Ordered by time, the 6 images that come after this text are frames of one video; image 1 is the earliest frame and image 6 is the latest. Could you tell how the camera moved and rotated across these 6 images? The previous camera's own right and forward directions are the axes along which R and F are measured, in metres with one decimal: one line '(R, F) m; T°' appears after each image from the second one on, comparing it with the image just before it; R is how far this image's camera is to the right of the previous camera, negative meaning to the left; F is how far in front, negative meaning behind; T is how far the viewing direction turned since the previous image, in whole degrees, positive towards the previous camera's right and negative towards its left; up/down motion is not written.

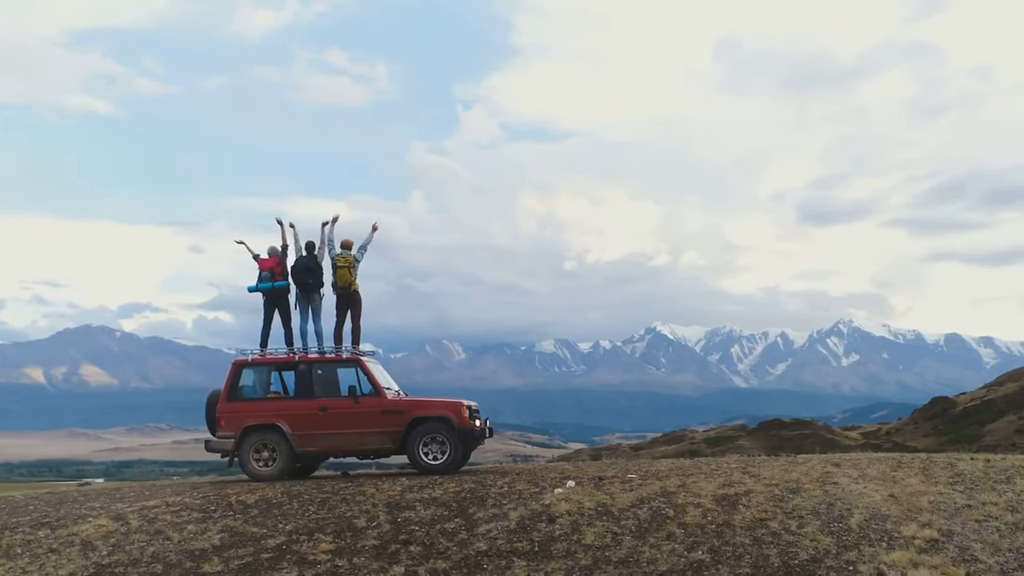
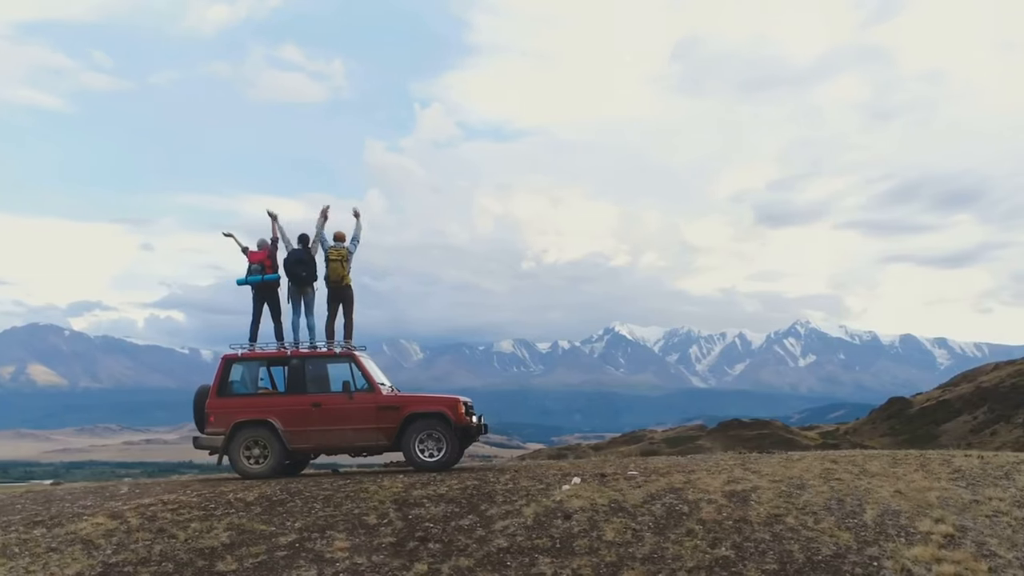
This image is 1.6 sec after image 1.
(-0.6, +0.2) m; +2°
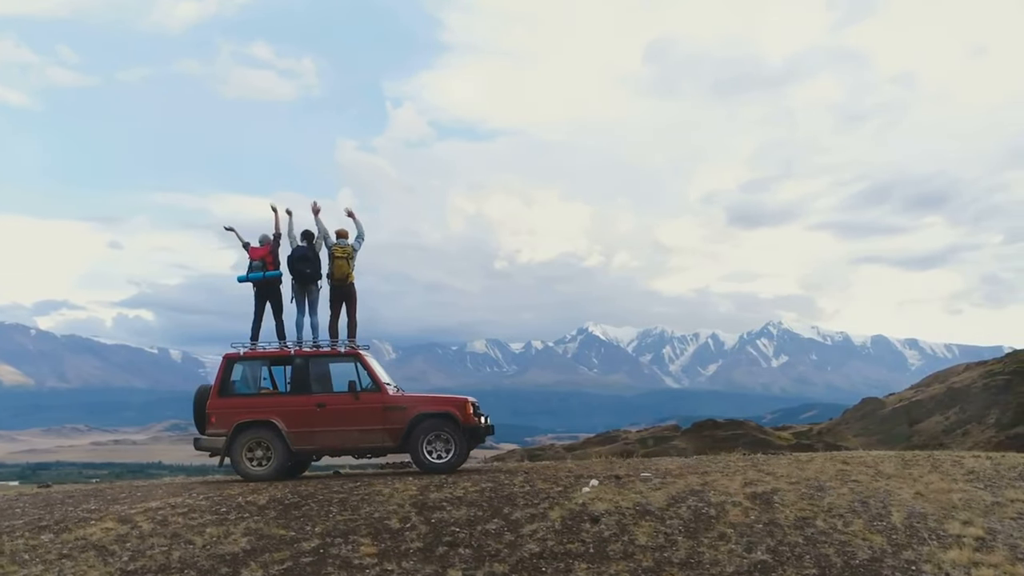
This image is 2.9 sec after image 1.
(-0.6, +0.3) m; +1°
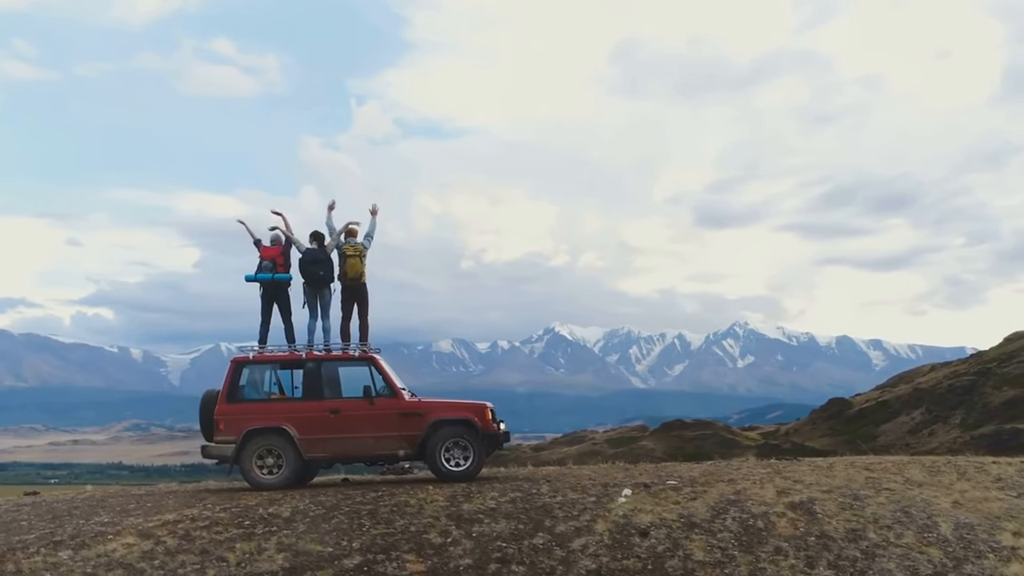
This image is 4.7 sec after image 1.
(-0.8, +0.4) m; +2°
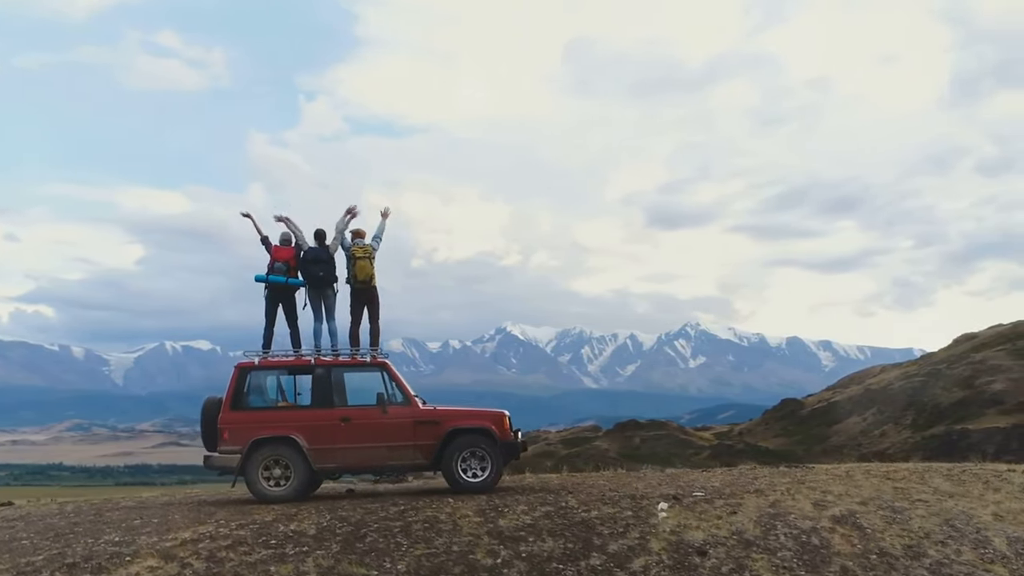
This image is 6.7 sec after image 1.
(-1.0, +0.6) m; +3°
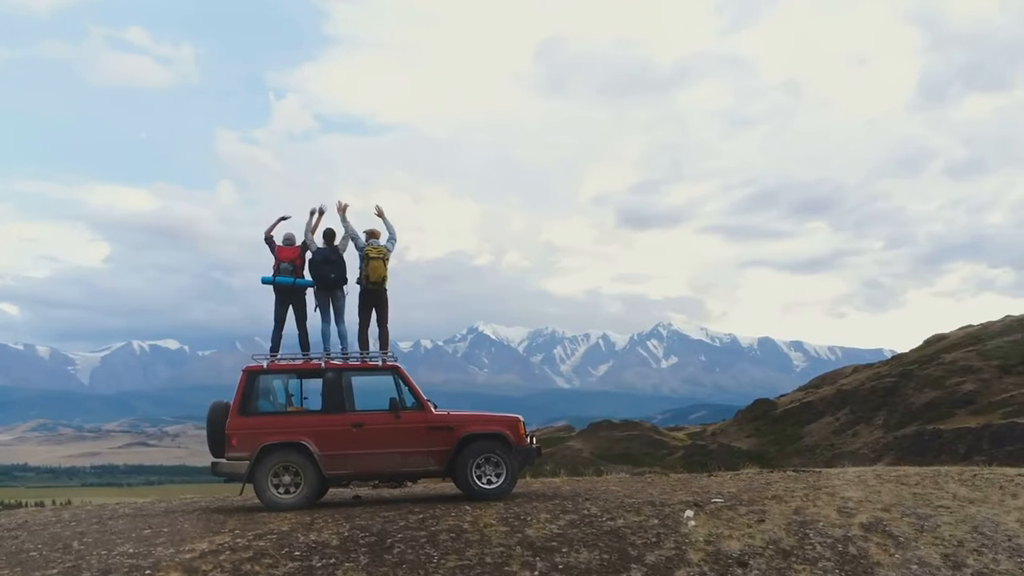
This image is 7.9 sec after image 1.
(-0.6, +0.3) m; +2°
